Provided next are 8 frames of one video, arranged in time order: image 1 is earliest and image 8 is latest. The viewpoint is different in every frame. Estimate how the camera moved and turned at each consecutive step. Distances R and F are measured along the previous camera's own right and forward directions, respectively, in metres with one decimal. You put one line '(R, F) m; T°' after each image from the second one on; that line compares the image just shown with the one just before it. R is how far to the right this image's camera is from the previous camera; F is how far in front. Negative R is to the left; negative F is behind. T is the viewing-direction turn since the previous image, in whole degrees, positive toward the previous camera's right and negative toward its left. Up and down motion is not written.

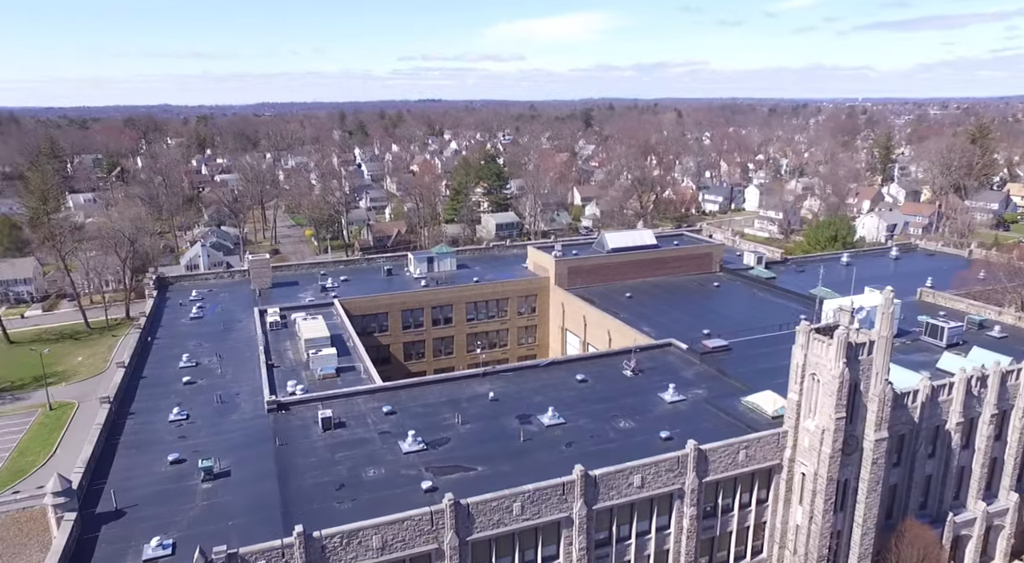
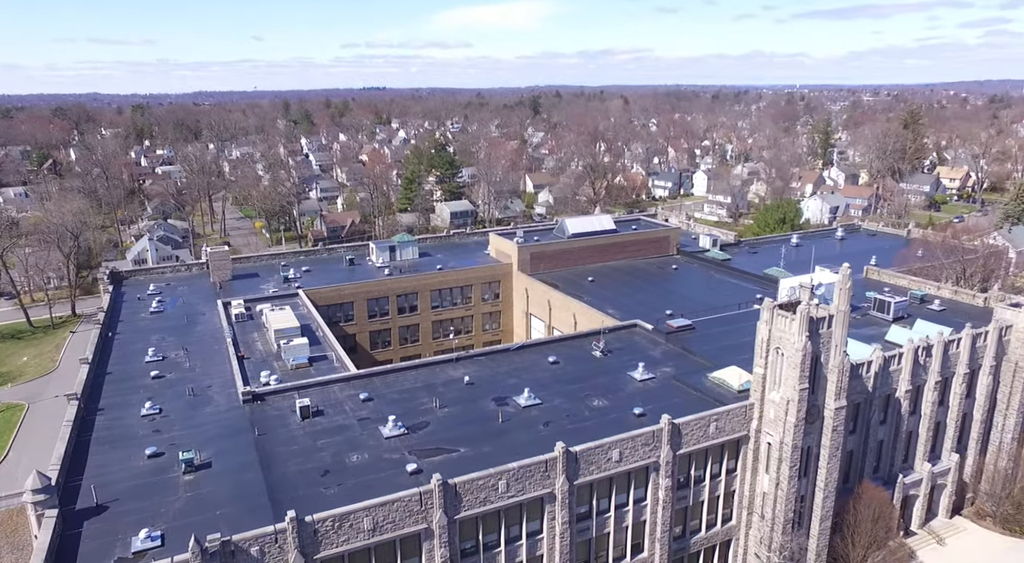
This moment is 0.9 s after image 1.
(-1.4, -0.7) m; +4°
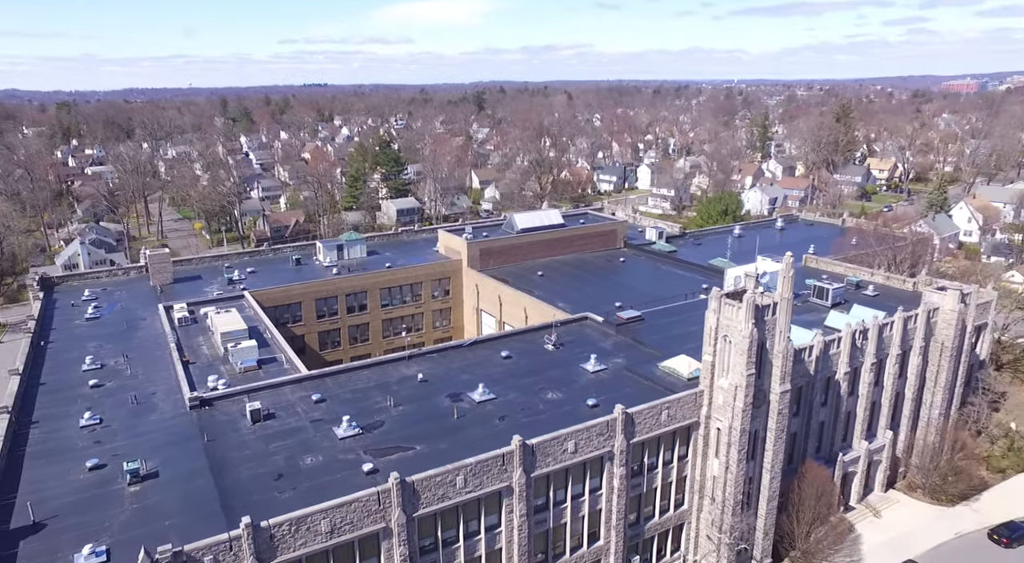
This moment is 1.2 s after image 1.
(-0.2, -0.1) m; +4°
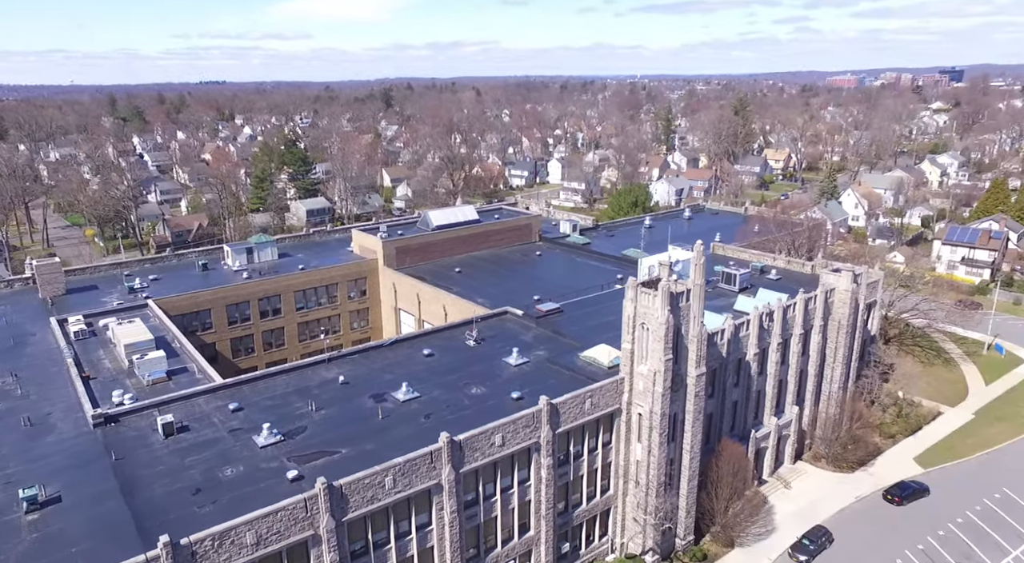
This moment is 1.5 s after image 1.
(-0.3, 0.0) m; +6°
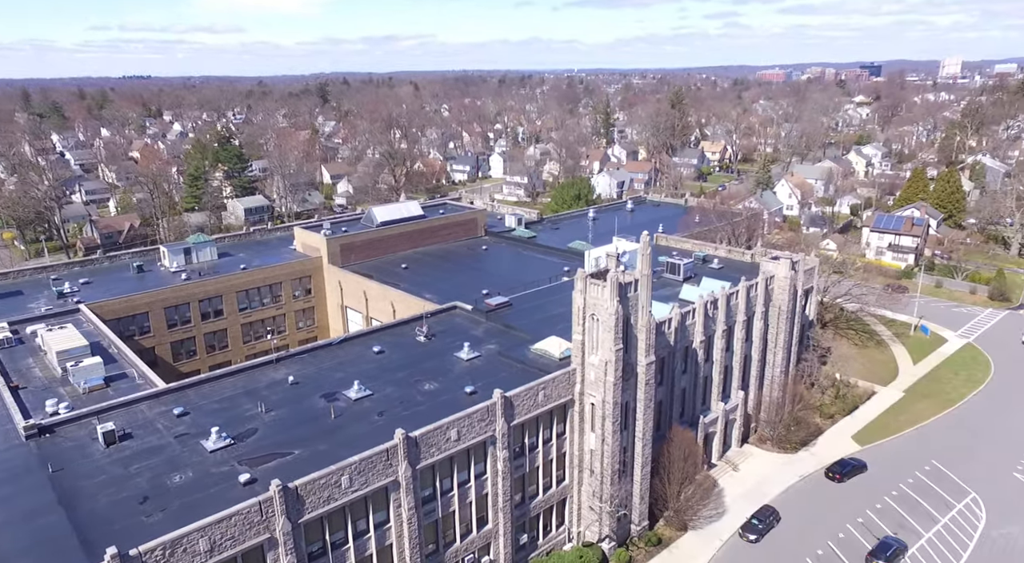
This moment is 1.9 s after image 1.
(-0.4, 0.0) m; +4°
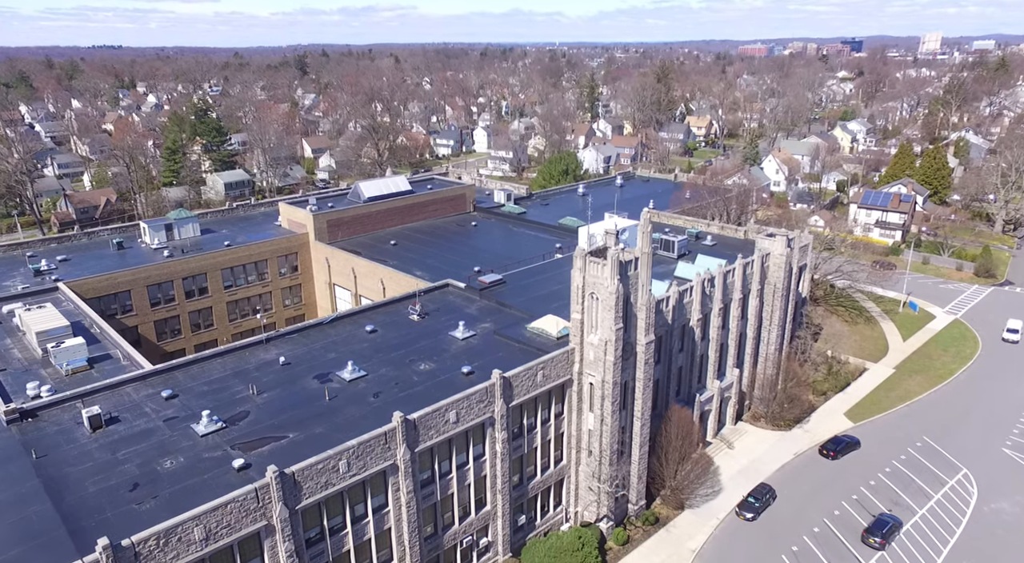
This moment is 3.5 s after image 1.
(-0.9, +0.9) m; +1°
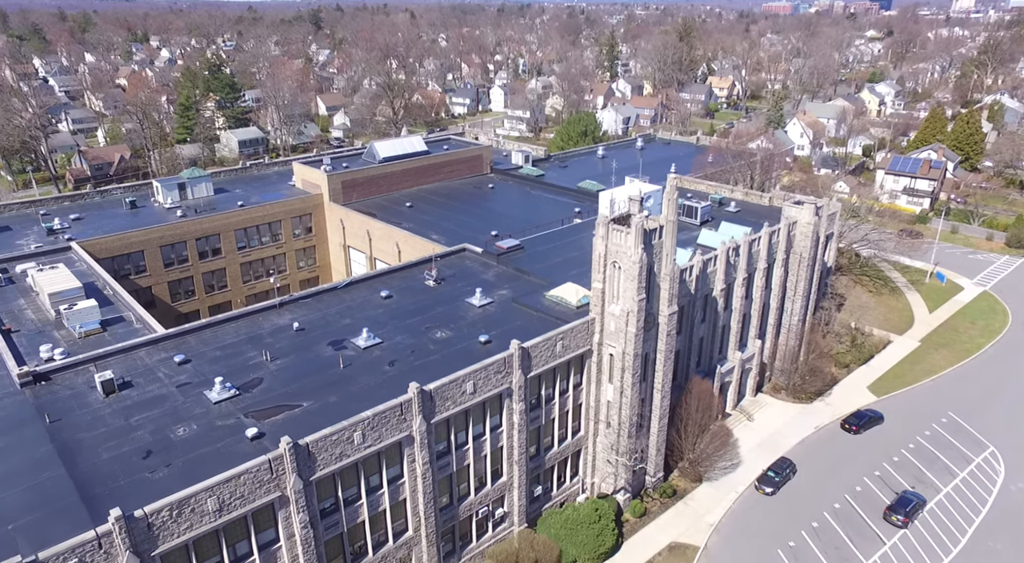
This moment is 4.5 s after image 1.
(-0.3, +1.1) m; -1°
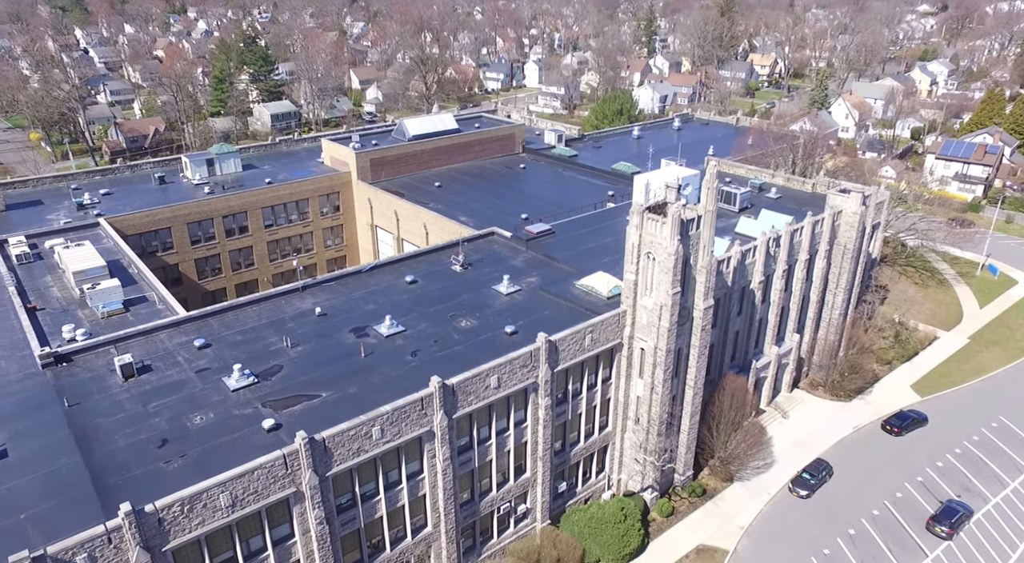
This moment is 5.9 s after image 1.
(+0.1, +1.4) m; -2°
